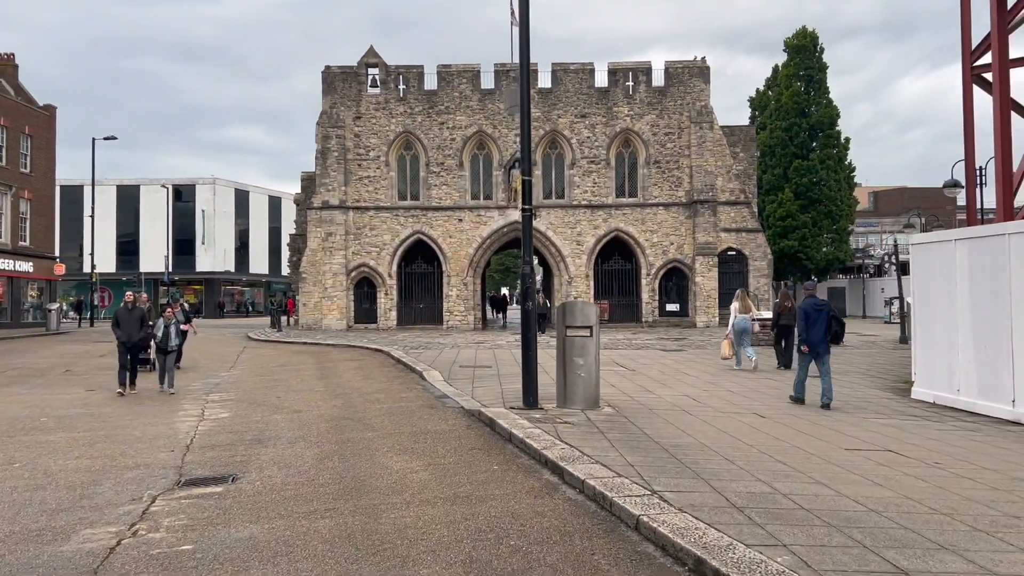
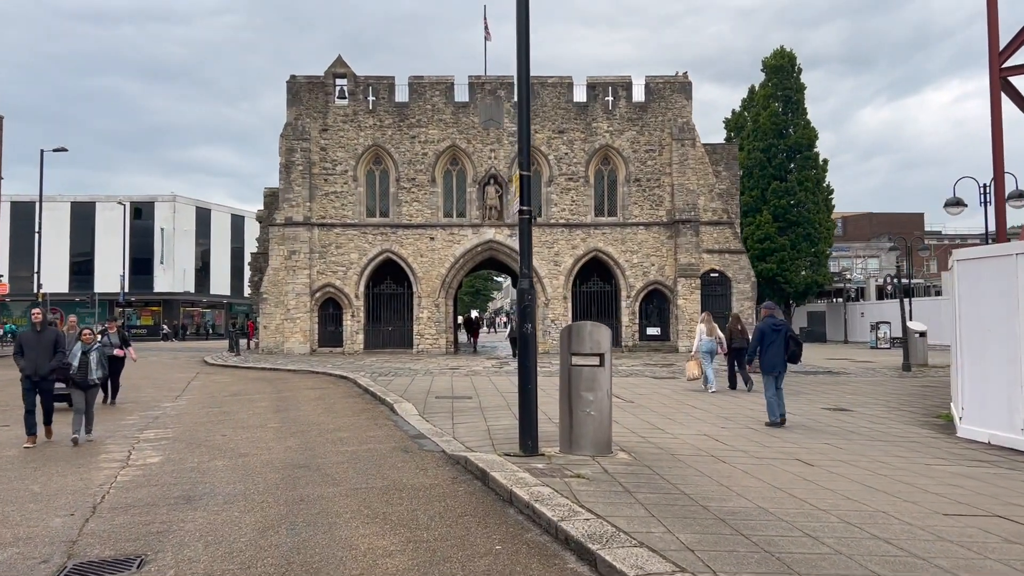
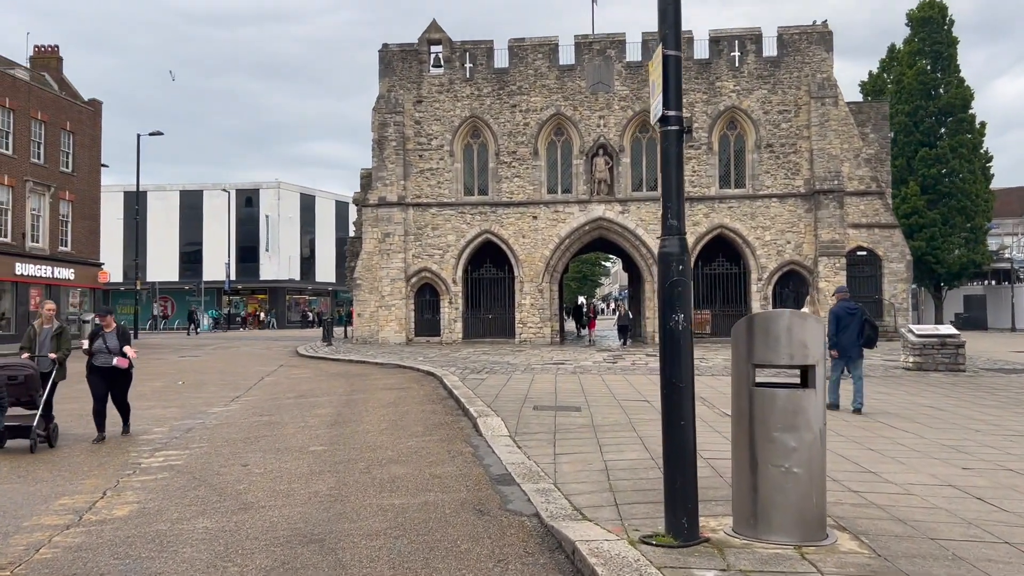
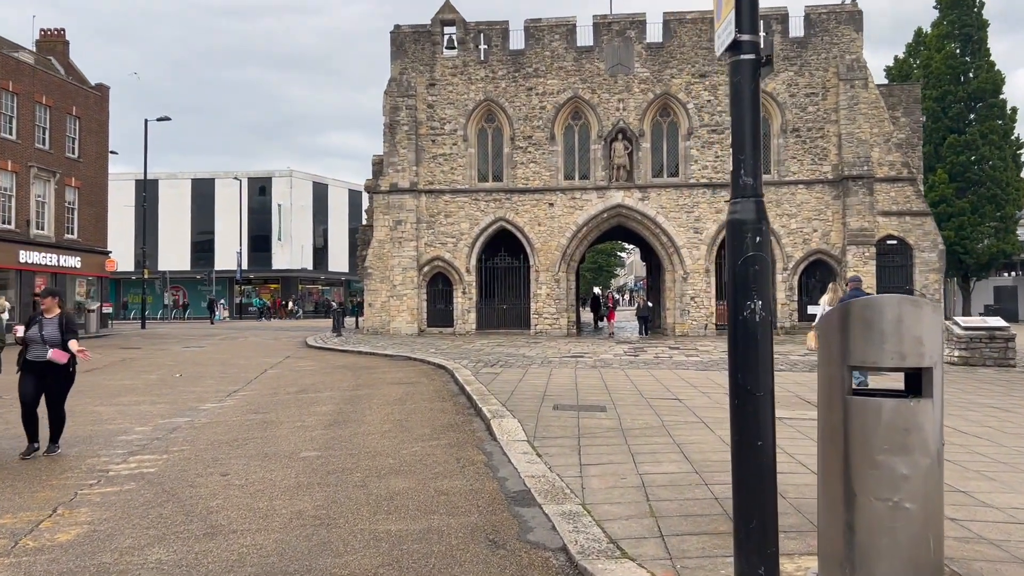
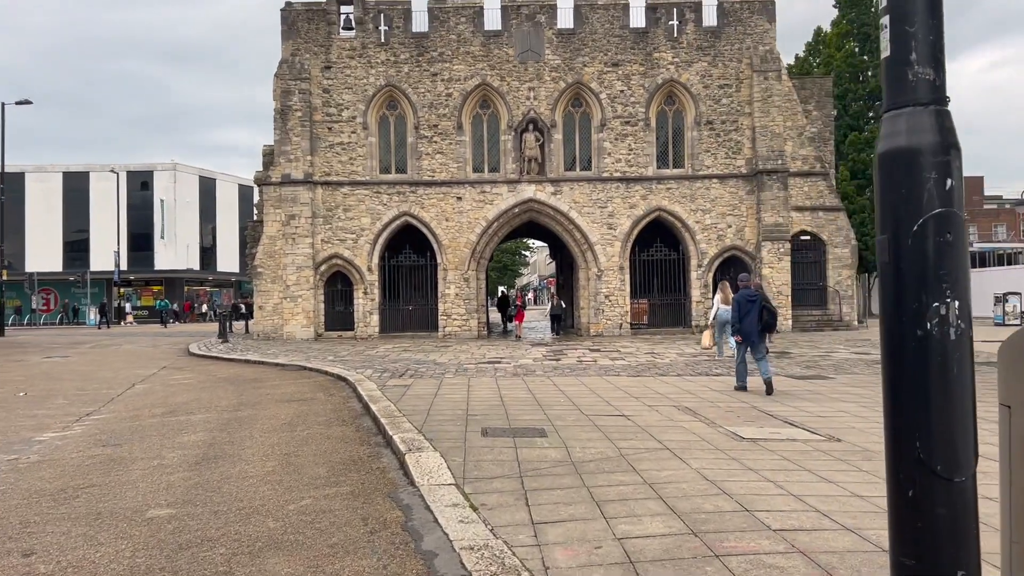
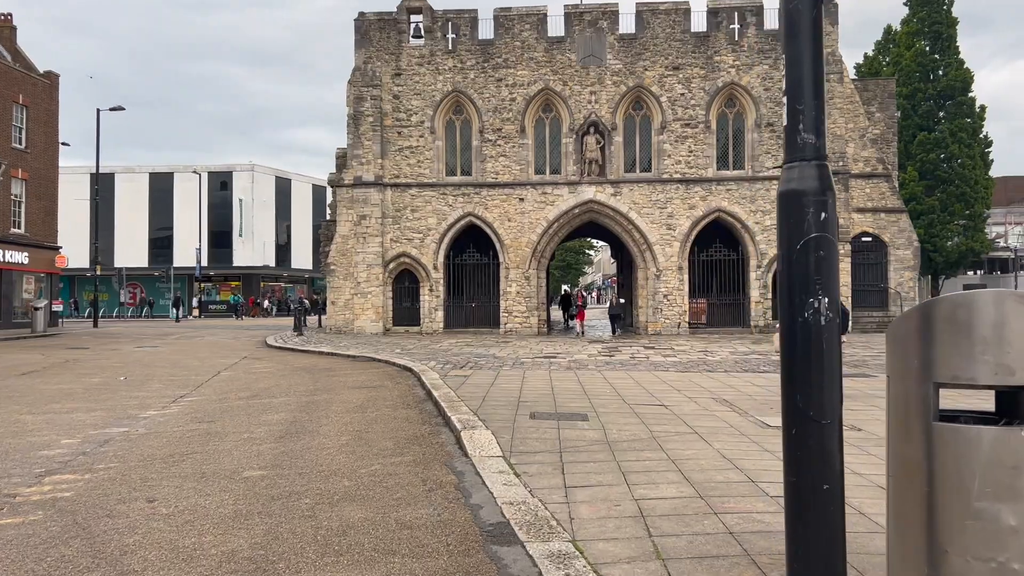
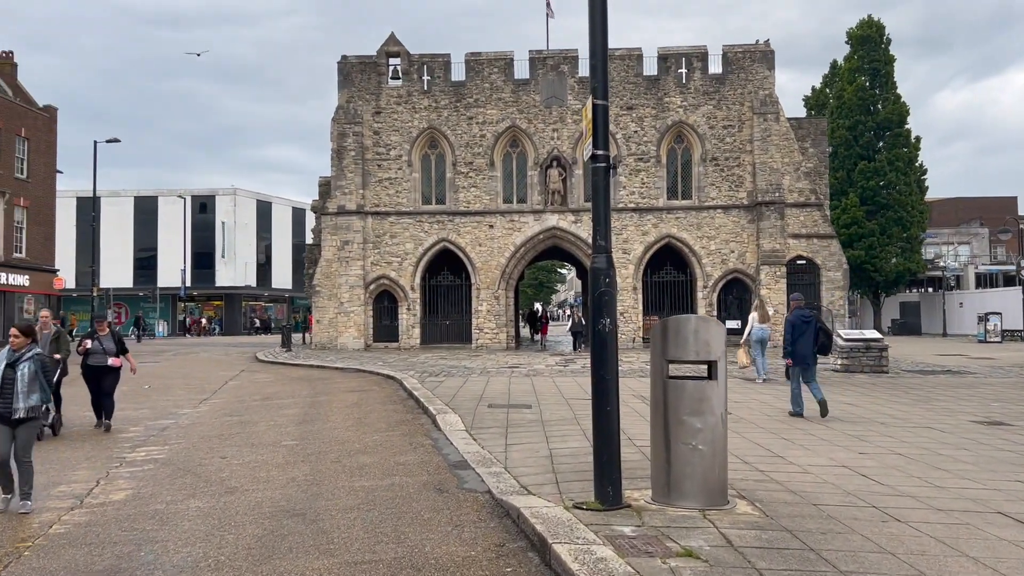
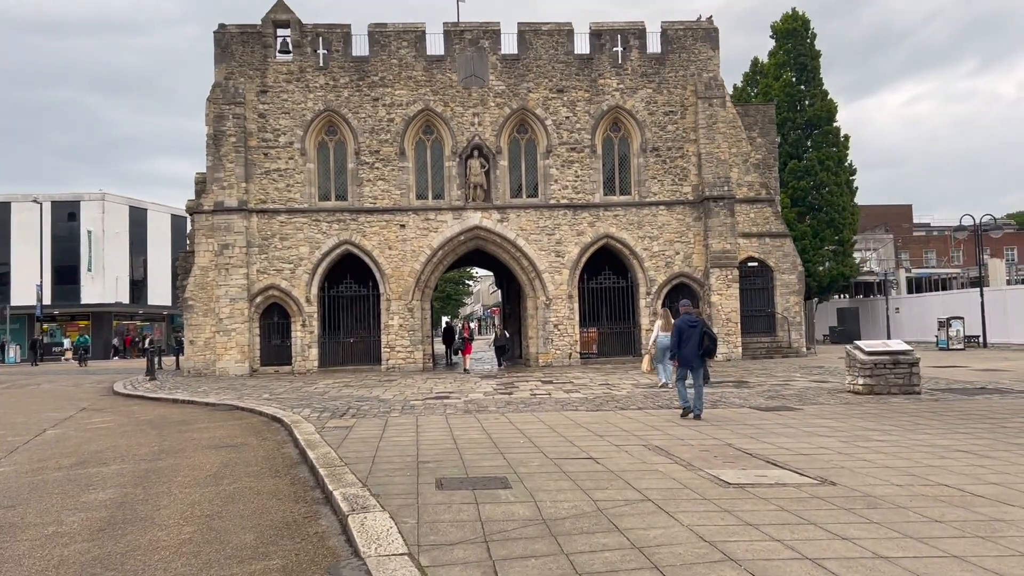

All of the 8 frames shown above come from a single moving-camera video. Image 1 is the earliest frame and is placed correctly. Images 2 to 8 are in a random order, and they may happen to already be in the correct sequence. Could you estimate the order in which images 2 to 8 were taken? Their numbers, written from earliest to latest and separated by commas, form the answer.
2, 7, 3, 4, 6, 5, 8
